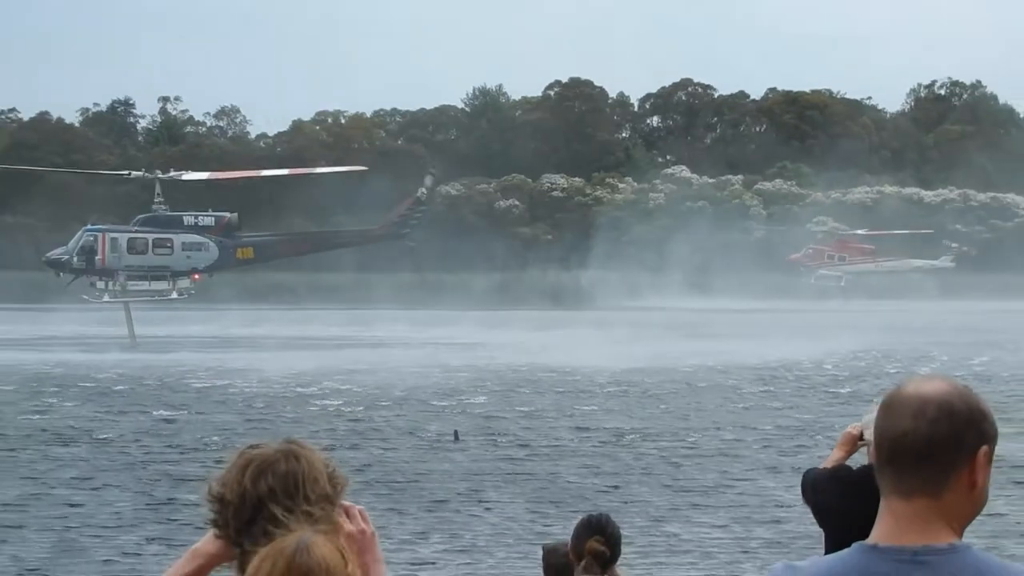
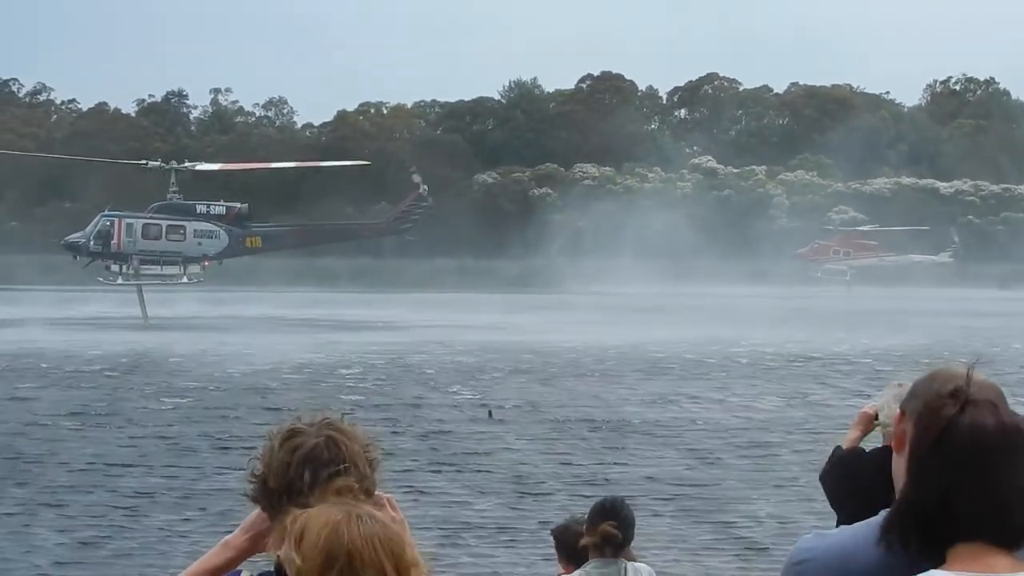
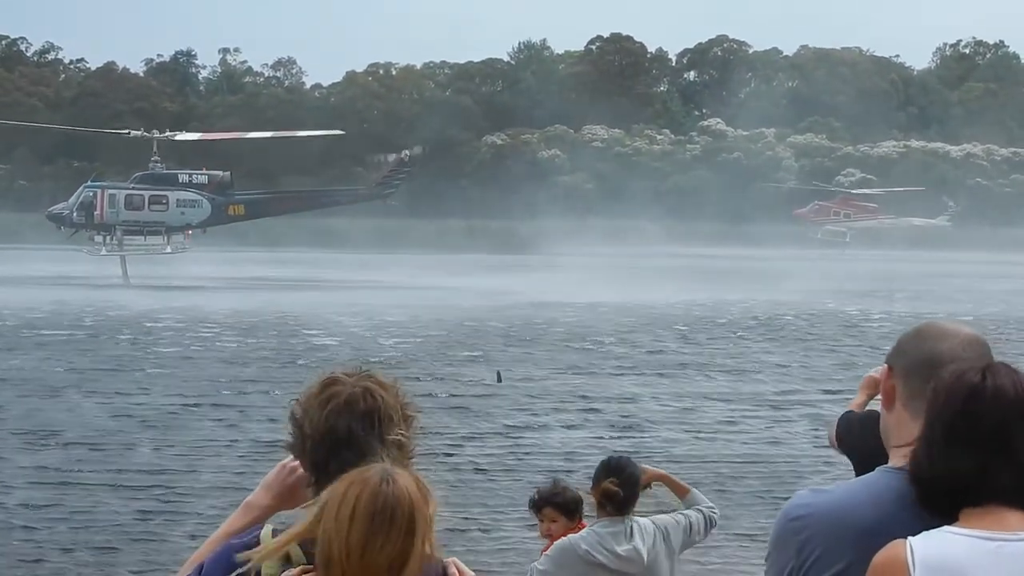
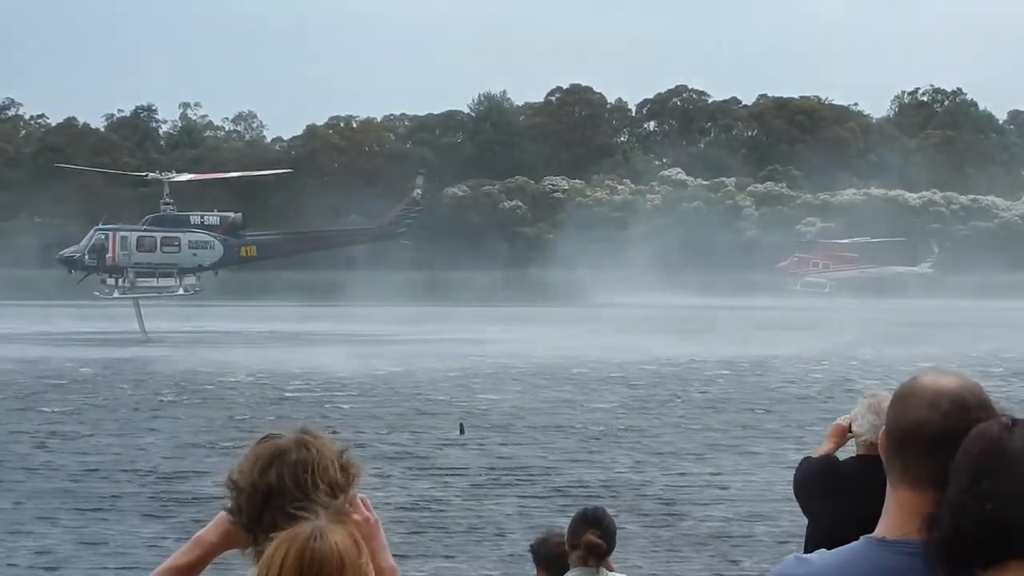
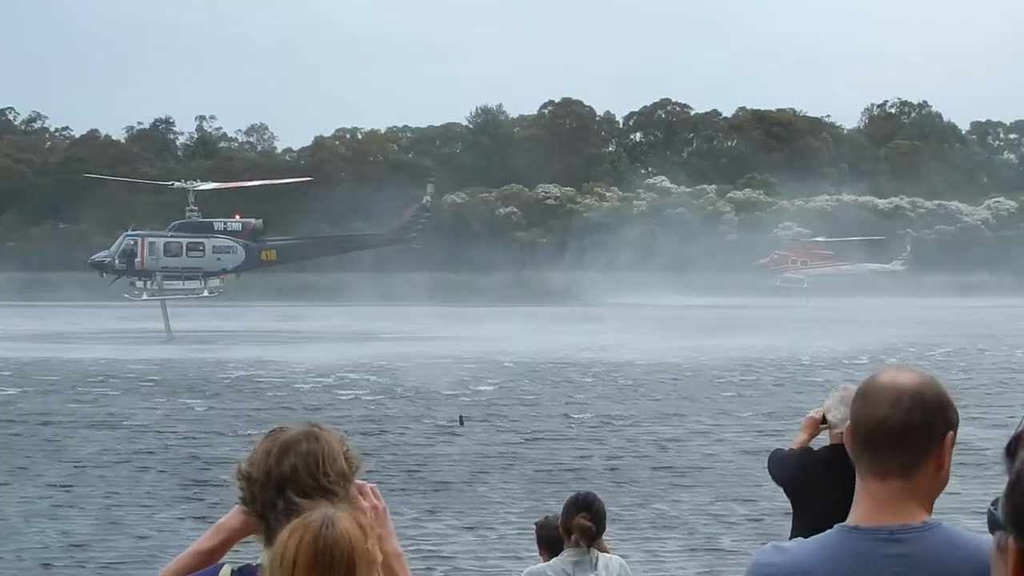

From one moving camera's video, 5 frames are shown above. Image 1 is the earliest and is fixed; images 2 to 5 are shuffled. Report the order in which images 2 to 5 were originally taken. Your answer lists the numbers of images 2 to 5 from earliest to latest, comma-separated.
5, 4, 2, 3
